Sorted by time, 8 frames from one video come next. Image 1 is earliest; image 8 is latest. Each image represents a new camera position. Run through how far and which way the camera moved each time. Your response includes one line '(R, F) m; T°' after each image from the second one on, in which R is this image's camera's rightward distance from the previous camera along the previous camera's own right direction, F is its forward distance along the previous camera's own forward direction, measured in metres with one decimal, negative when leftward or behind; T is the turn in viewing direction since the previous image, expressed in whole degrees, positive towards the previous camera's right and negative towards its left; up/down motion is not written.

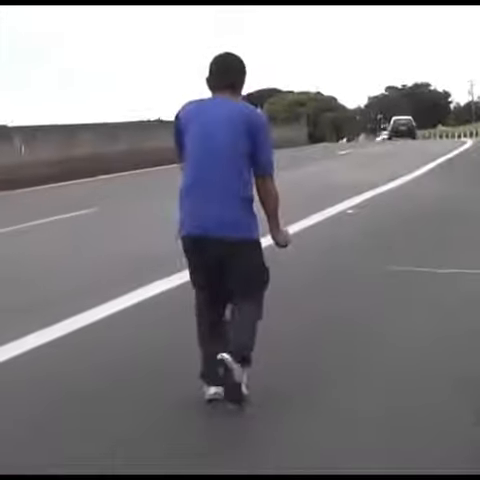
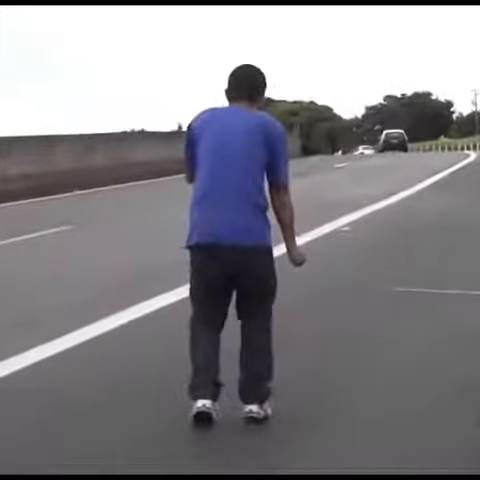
(-0.2, +0.8) m; +2°
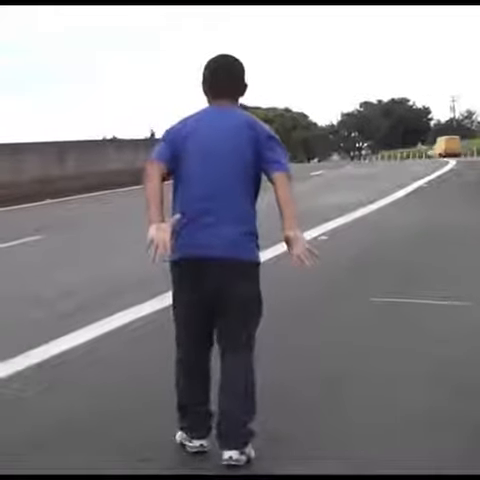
(0.0, +0.2) m; +1°
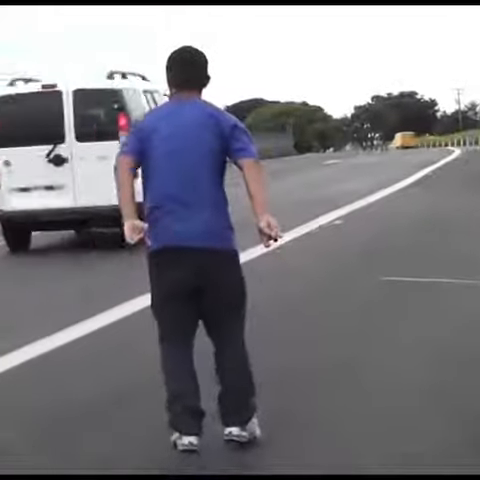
(-0.1, -0.8) m; 0°
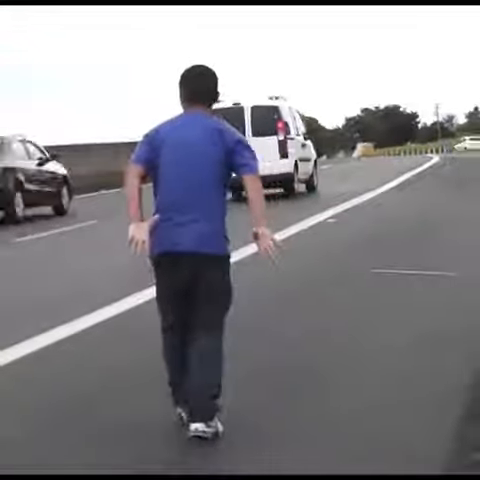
(-0.1, -1.4) m; 0°
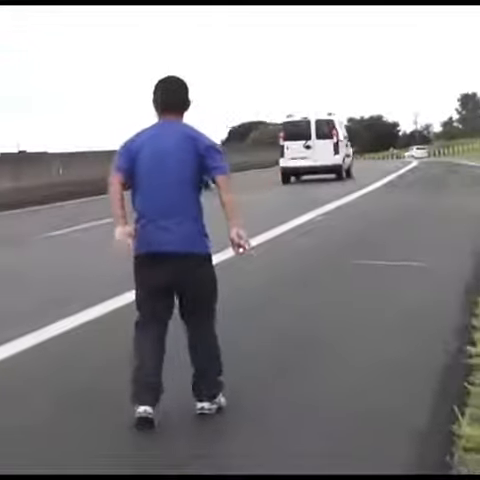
(-0.4, -1.7) m; +1°
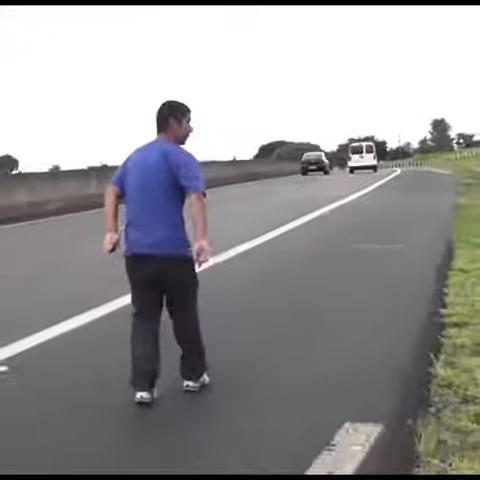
(-0.3, -3.8) m; 0°
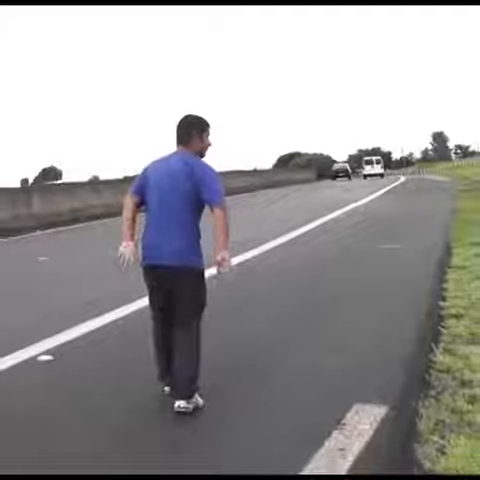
(-0.4, -2.1) m; 0°
